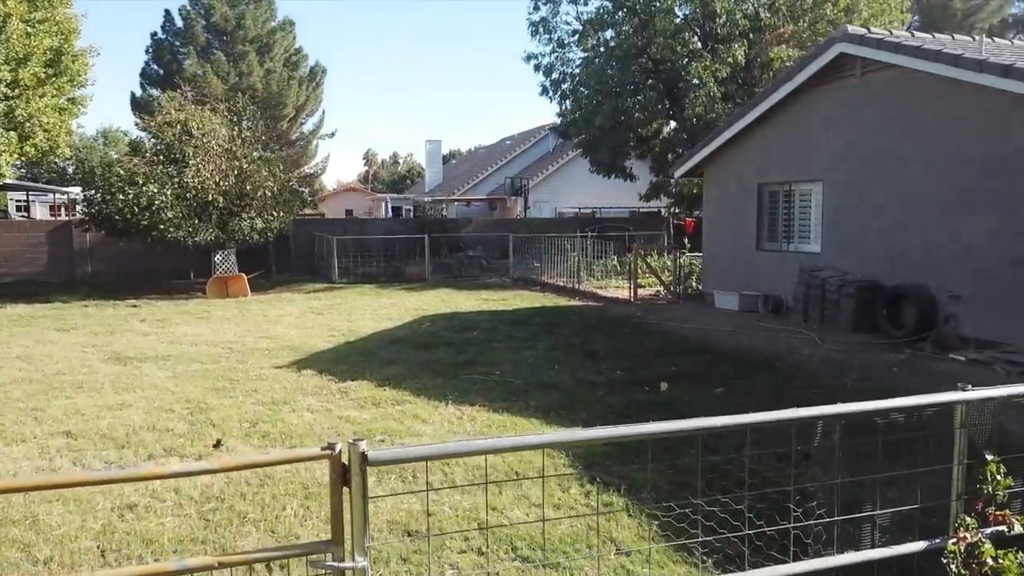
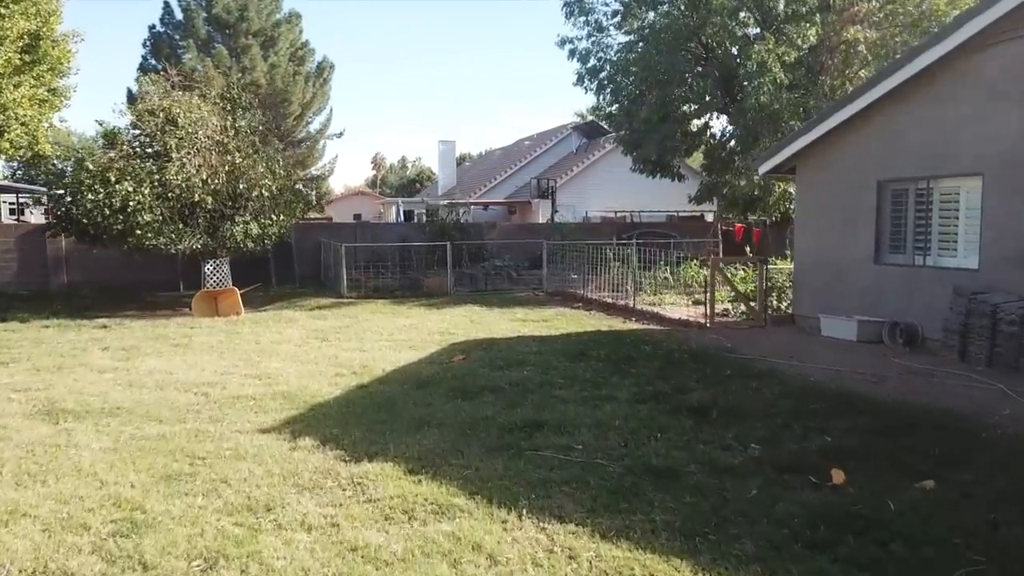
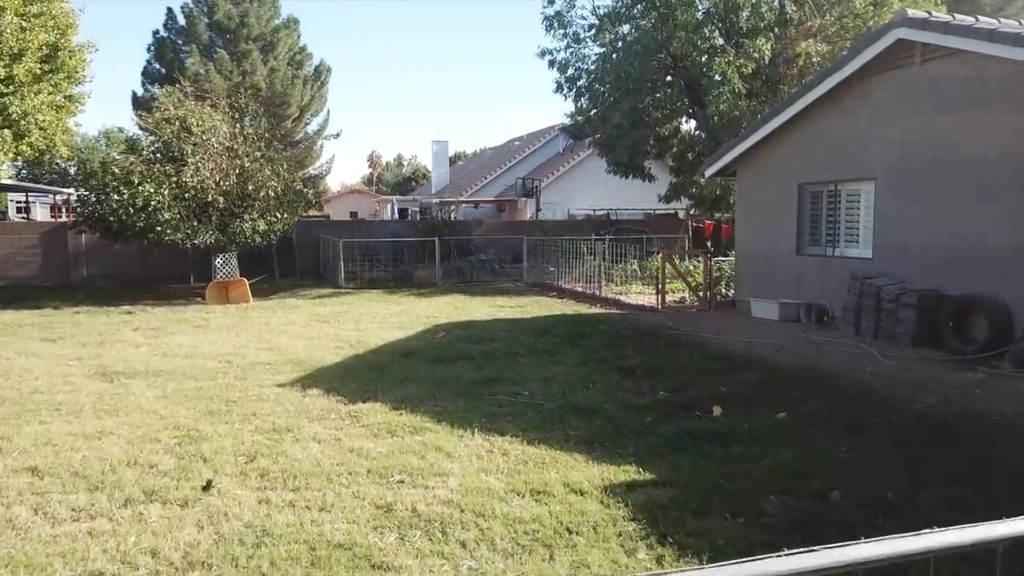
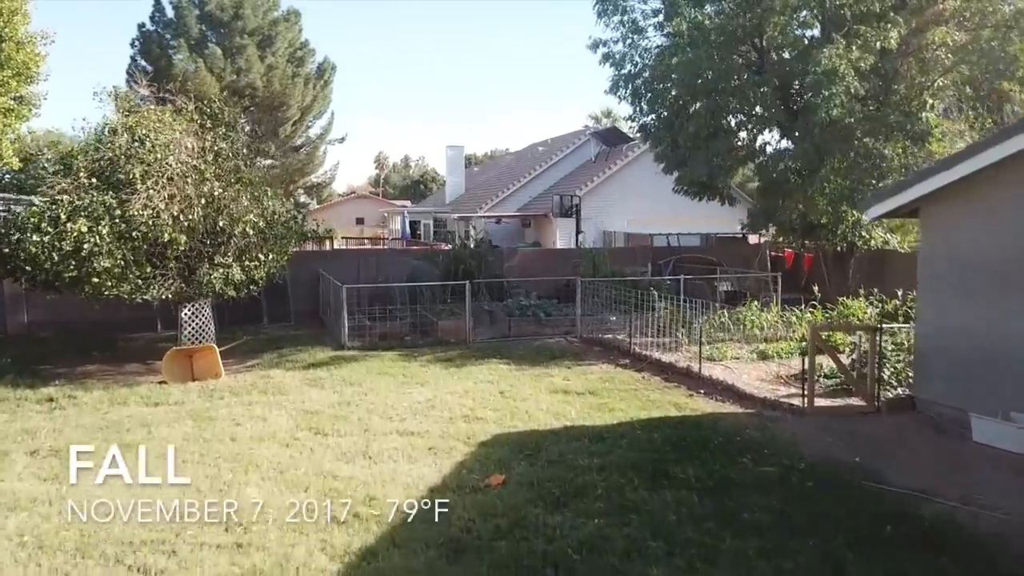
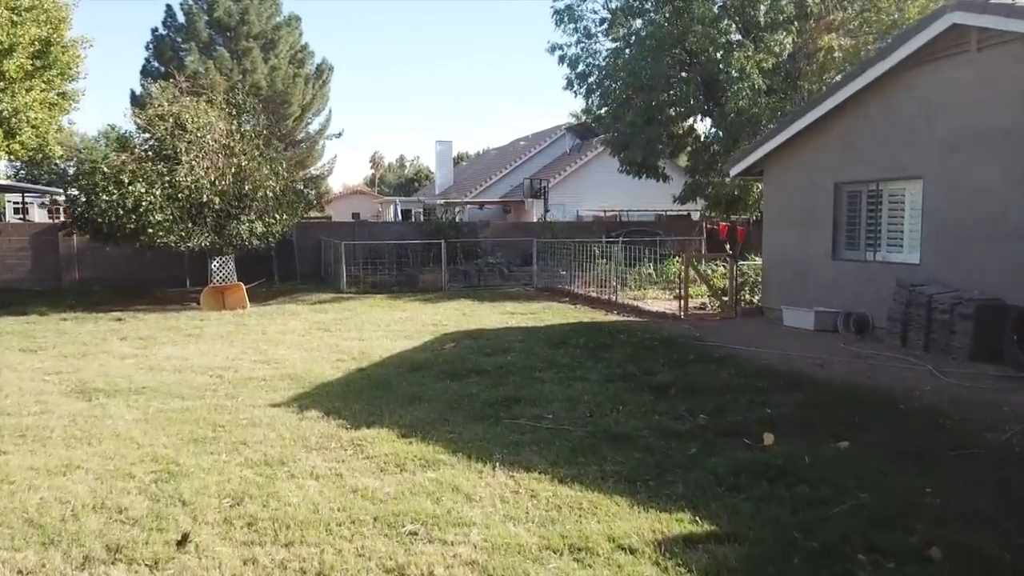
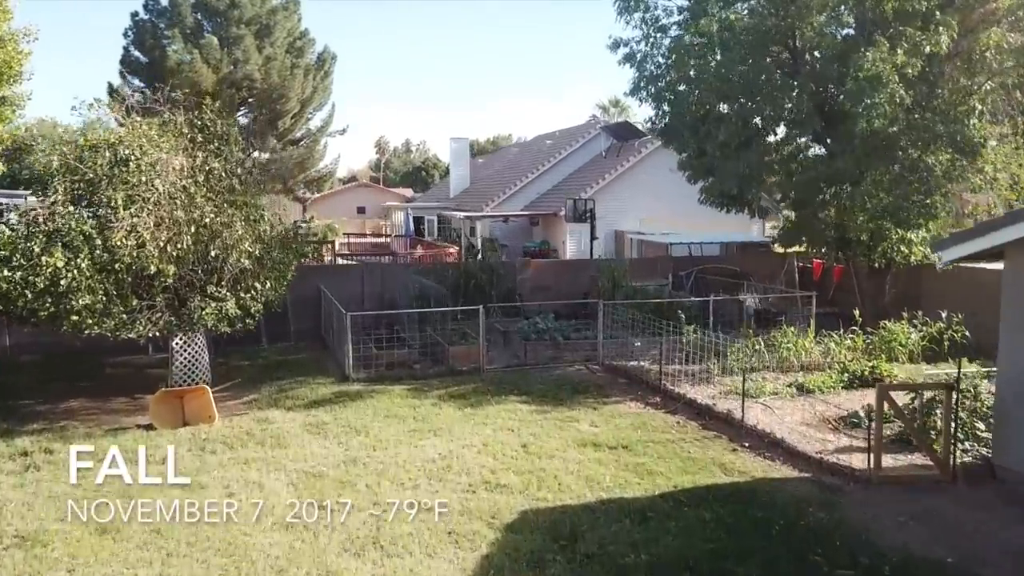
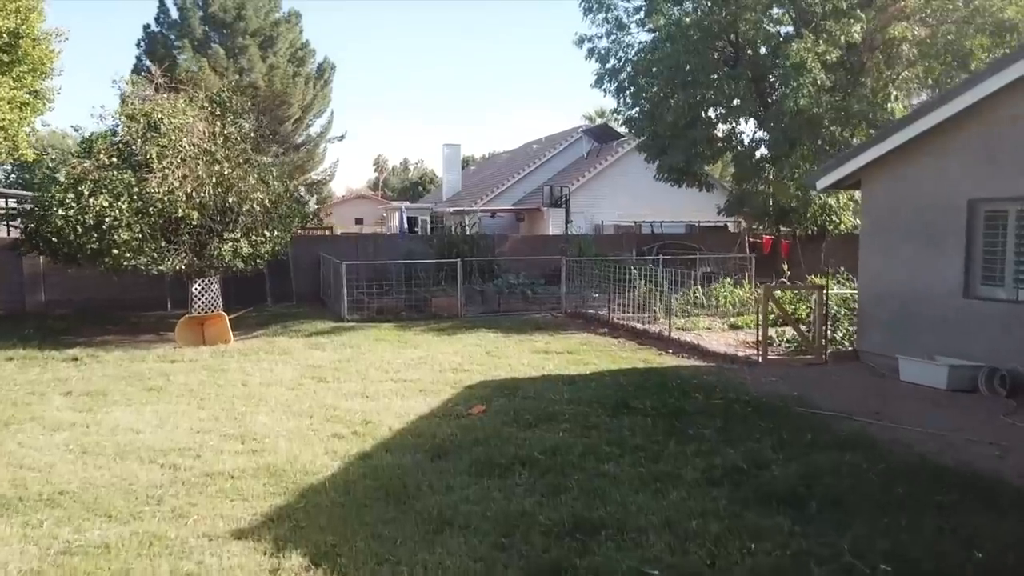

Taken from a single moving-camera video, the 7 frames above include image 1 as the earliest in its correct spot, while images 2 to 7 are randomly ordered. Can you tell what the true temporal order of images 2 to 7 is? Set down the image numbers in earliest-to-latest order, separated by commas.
3, 5, 2, 7, 4, 6
